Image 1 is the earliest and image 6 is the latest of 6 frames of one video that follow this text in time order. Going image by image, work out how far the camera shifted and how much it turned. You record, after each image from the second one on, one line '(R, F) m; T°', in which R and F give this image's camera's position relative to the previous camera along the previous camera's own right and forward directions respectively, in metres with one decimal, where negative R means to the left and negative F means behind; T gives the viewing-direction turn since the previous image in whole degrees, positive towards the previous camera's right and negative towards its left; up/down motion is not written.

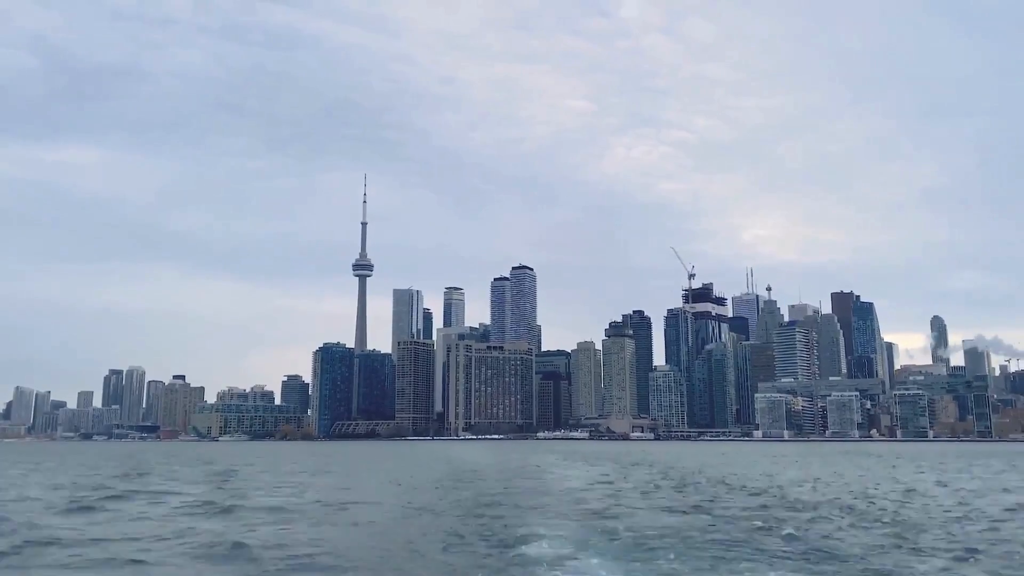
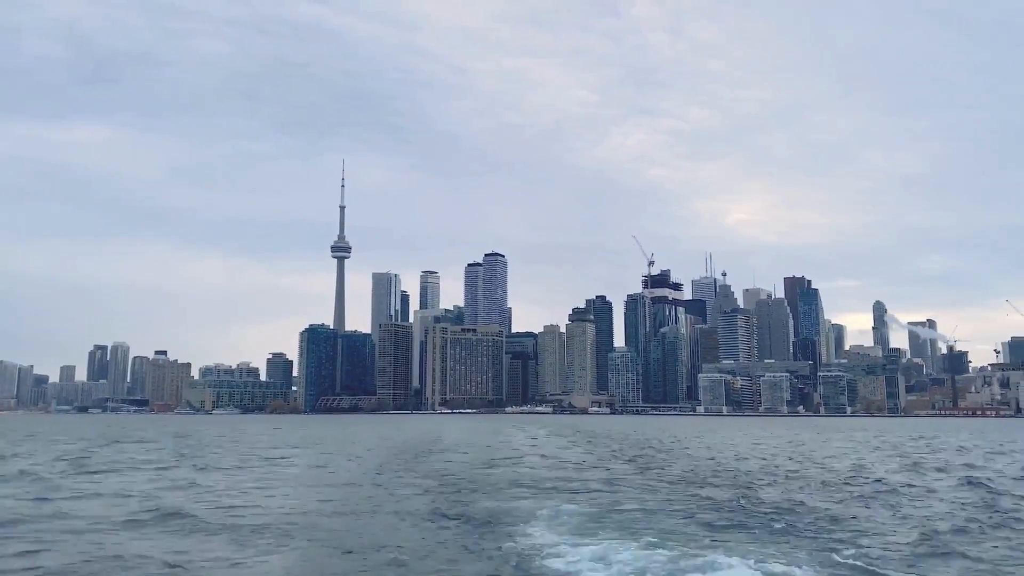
(0.0, -11.9) m; +2°
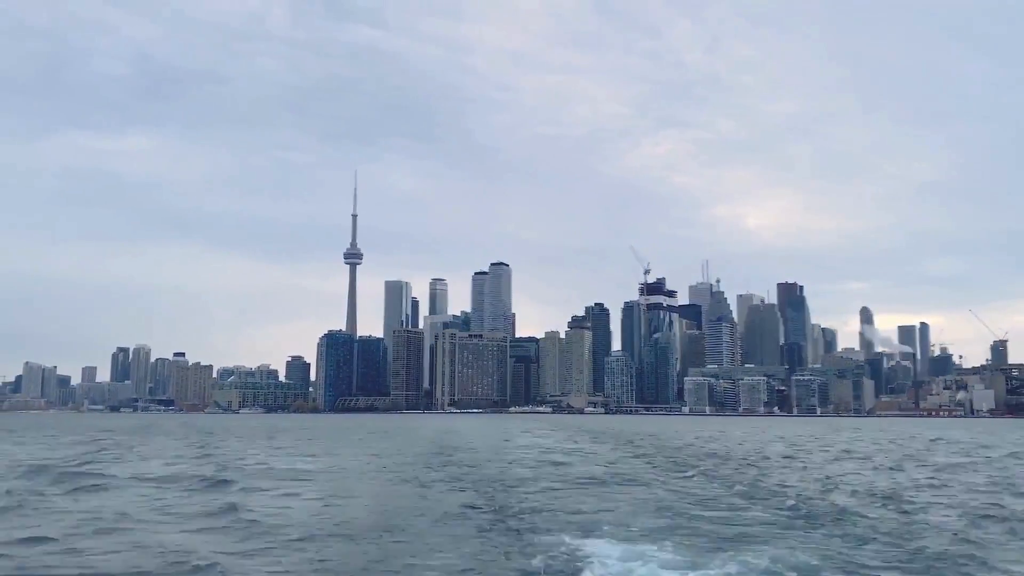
(+0.6, -11.6) m; 0°
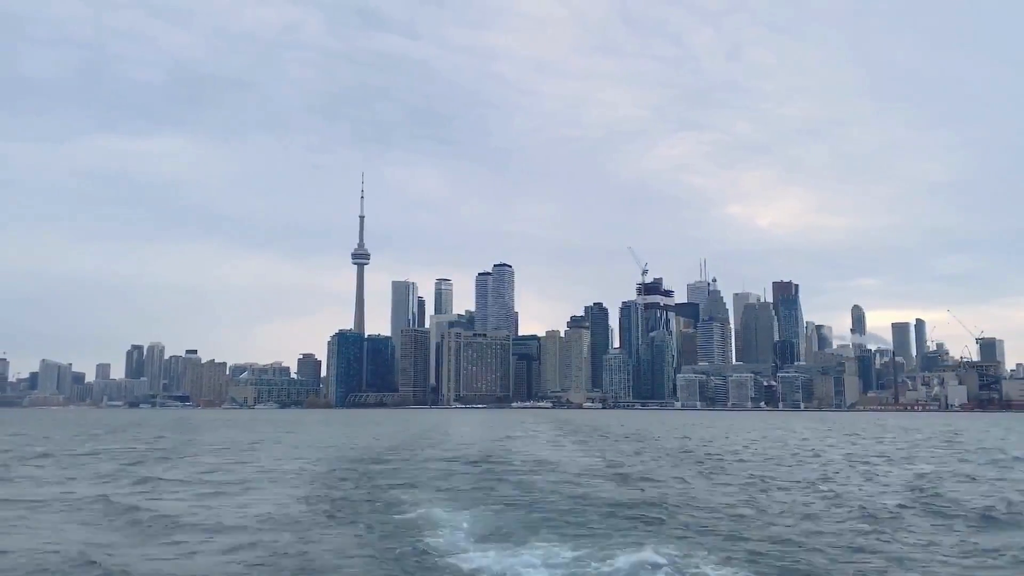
(+0.4, -7.5) m; 0°
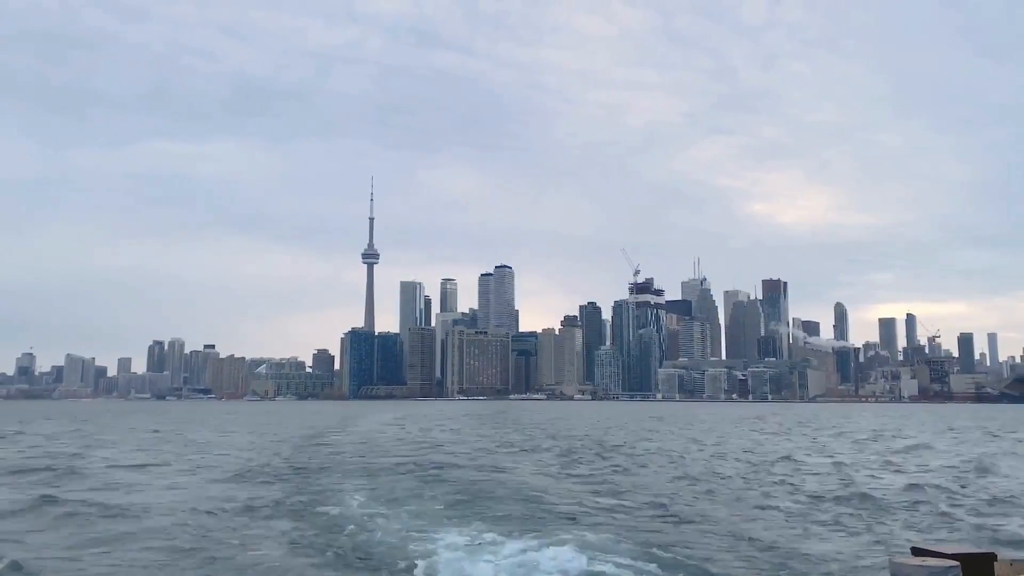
(+1.9, -13.8) m; -1°
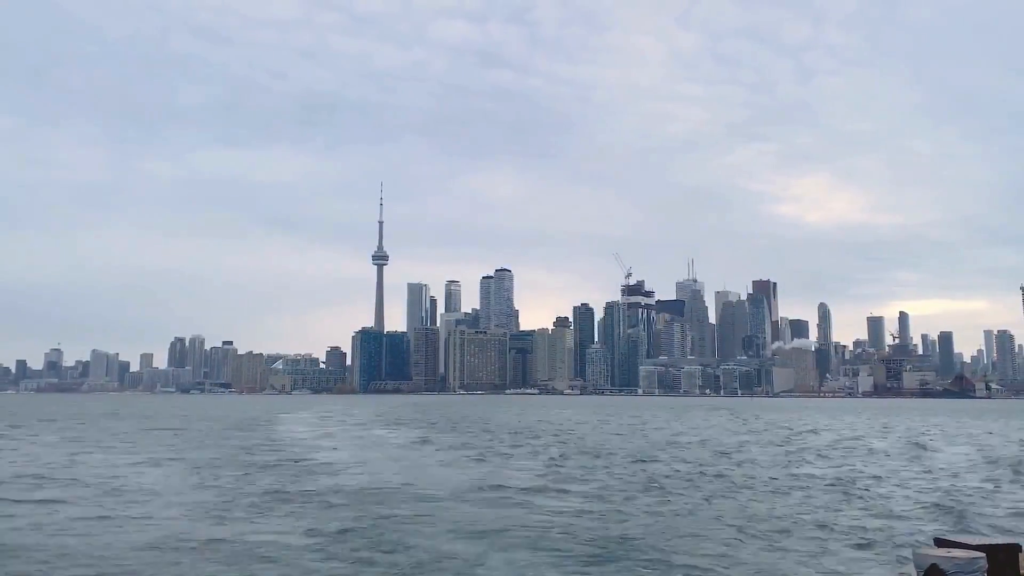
(+3.4, -14.4) m; -1°
